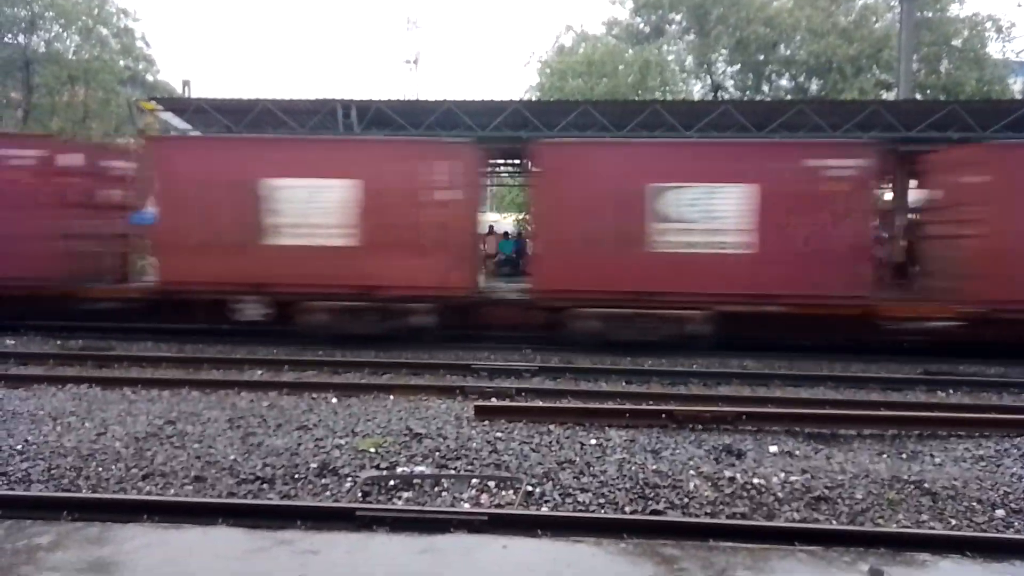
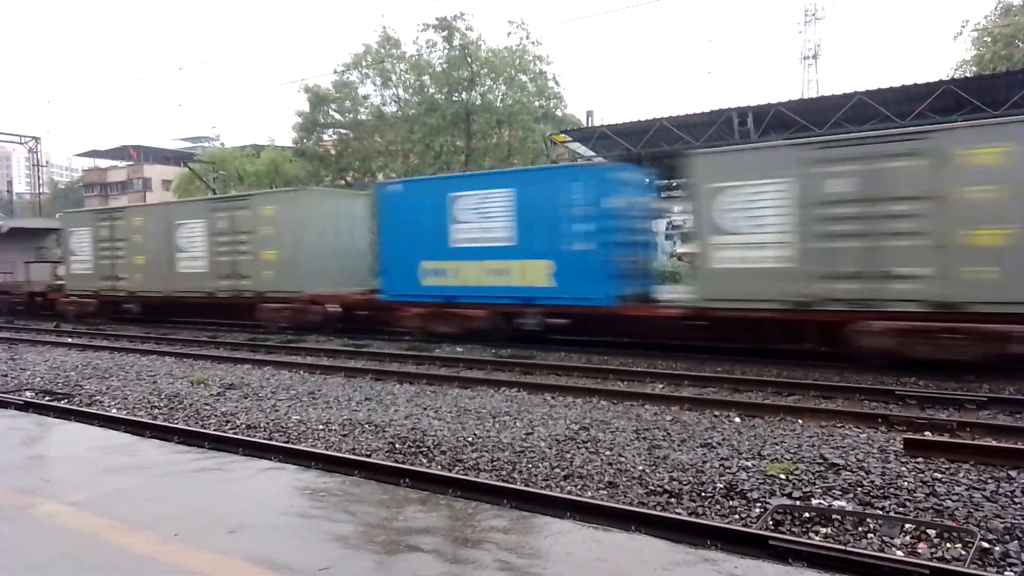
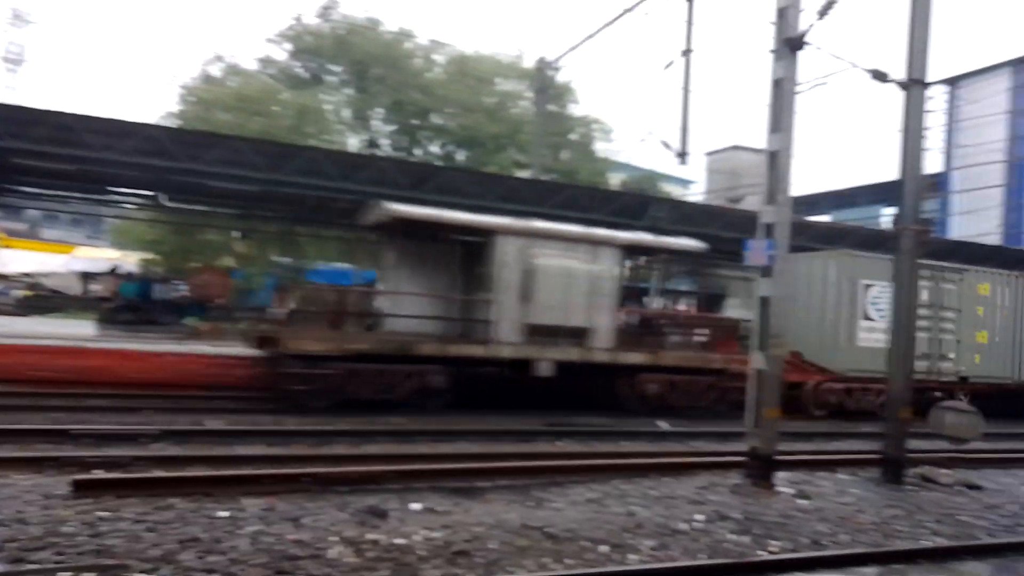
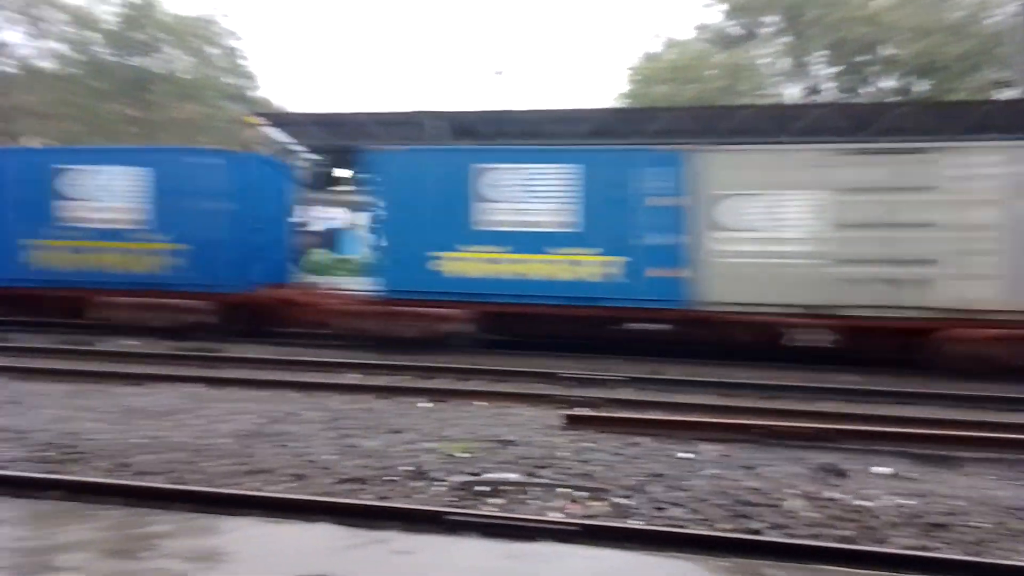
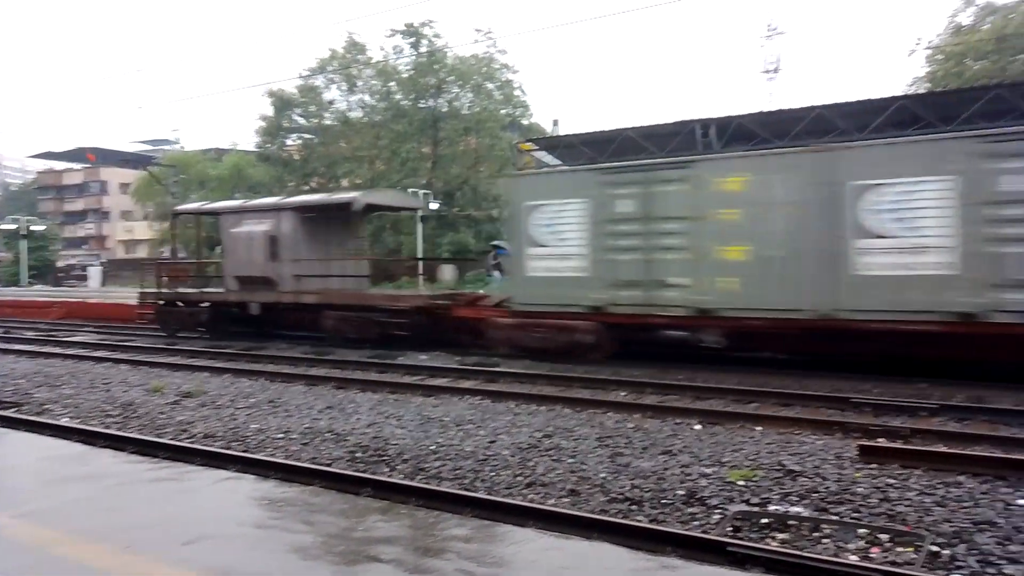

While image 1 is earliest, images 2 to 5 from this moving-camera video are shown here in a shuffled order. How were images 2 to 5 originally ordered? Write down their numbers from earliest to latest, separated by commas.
4, 2, 5, 3
